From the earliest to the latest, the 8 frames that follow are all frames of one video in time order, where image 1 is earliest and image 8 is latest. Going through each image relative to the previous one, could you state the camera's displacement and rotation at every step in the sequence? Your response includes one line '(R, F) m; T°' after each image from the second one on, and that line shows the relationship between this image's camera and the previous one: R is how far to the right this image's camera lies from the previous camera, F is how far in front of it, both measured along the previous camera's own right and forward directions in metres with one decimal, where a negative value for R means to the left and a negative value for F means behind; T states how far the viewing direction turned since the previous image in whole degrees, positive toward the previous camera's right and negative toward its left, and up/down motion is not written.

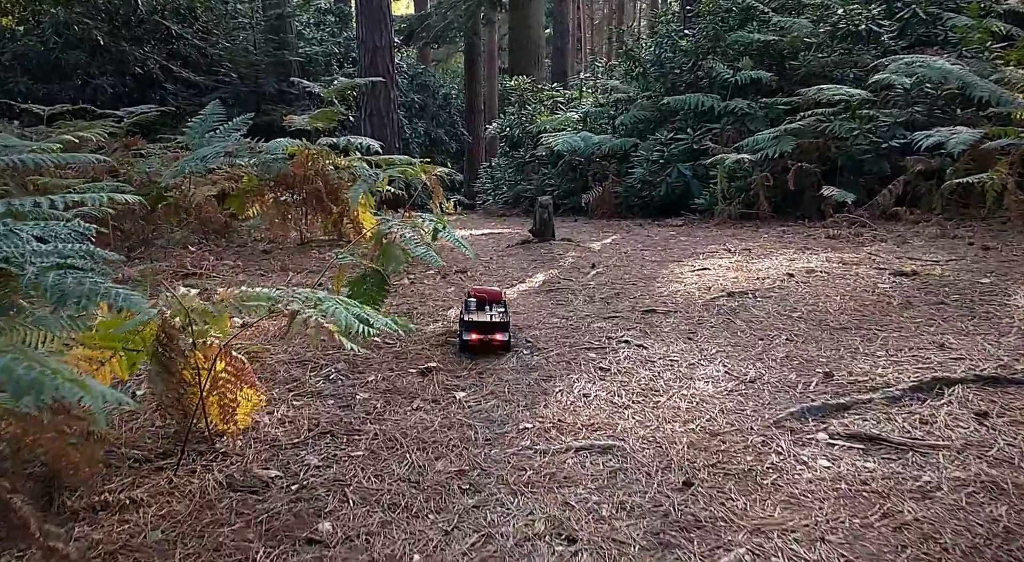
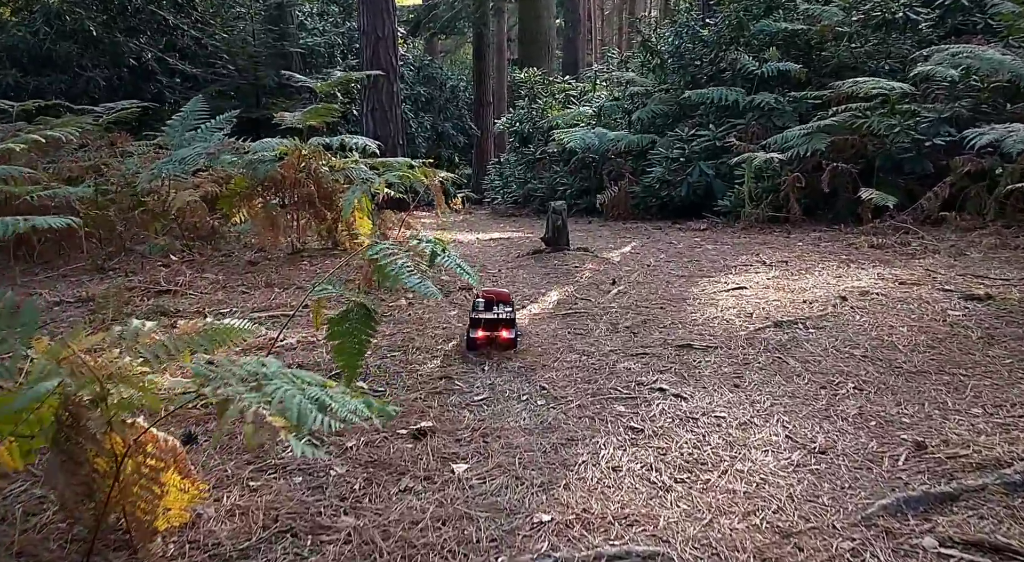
(0.0, +0.6) m; -1°
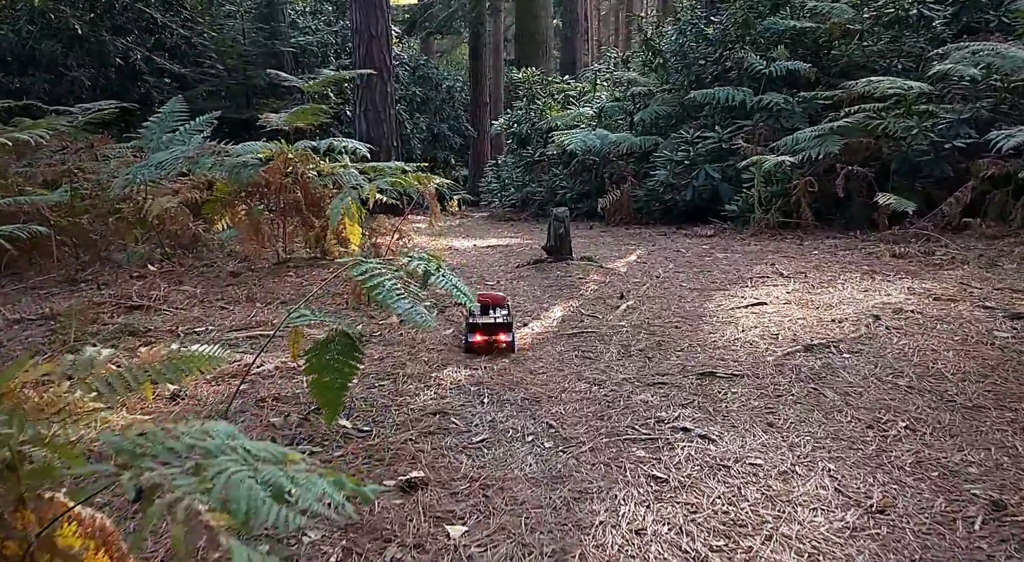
(0.0, +0.3) m; 0°
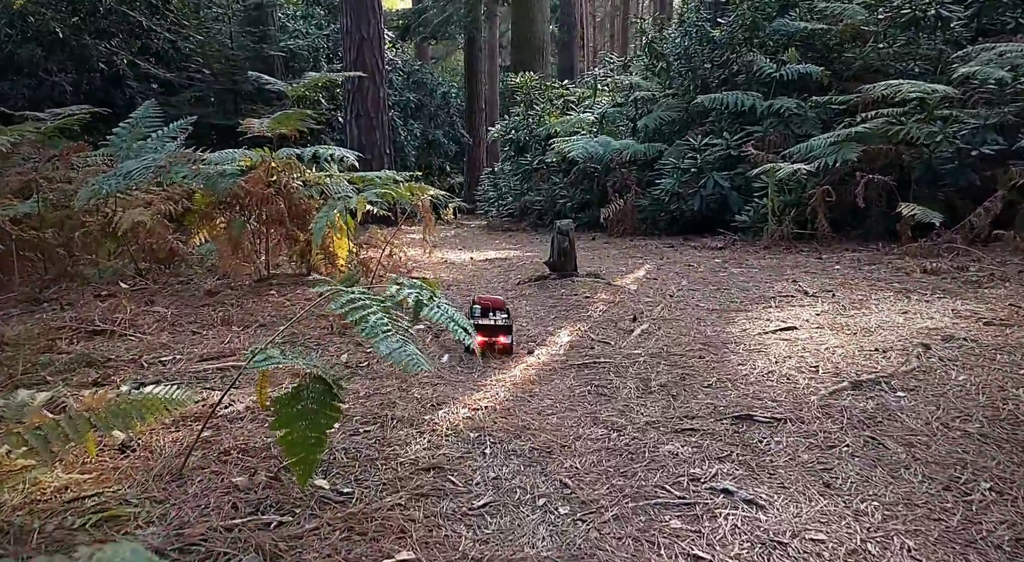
(0.0, +0.4) m; 0°
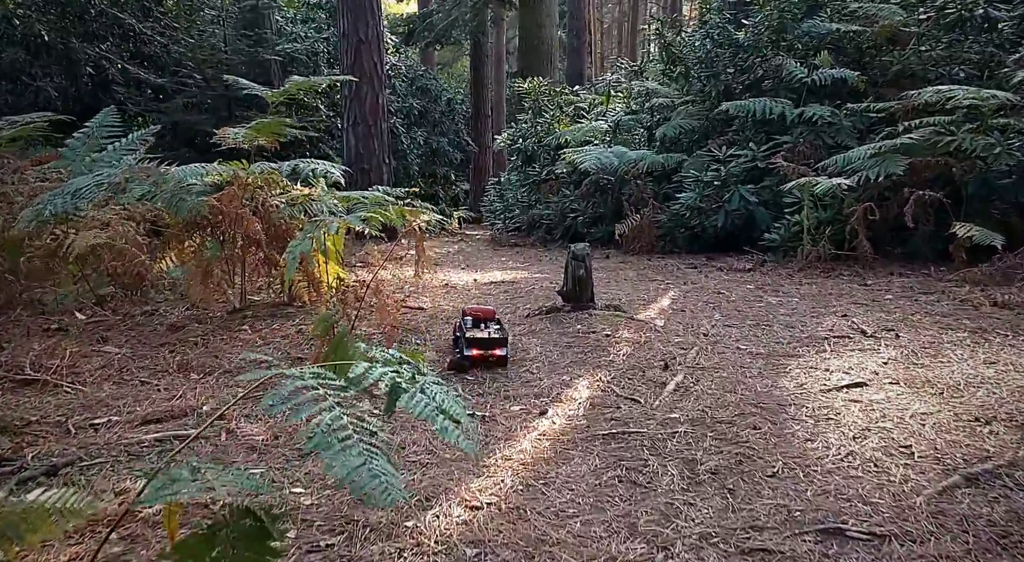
(0.0, +0.6) m; 0°
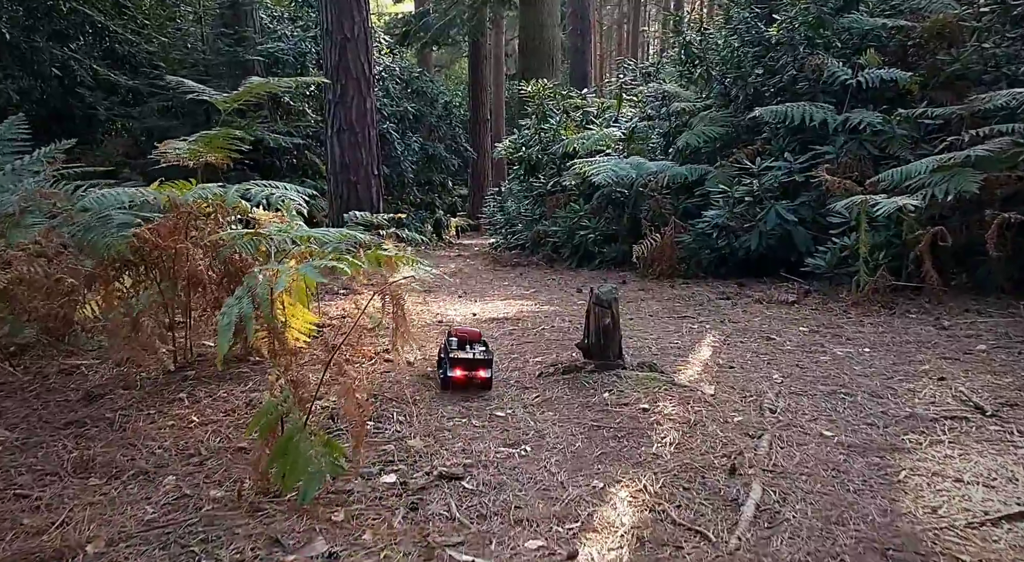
(0.0, +0.9) m; 0°
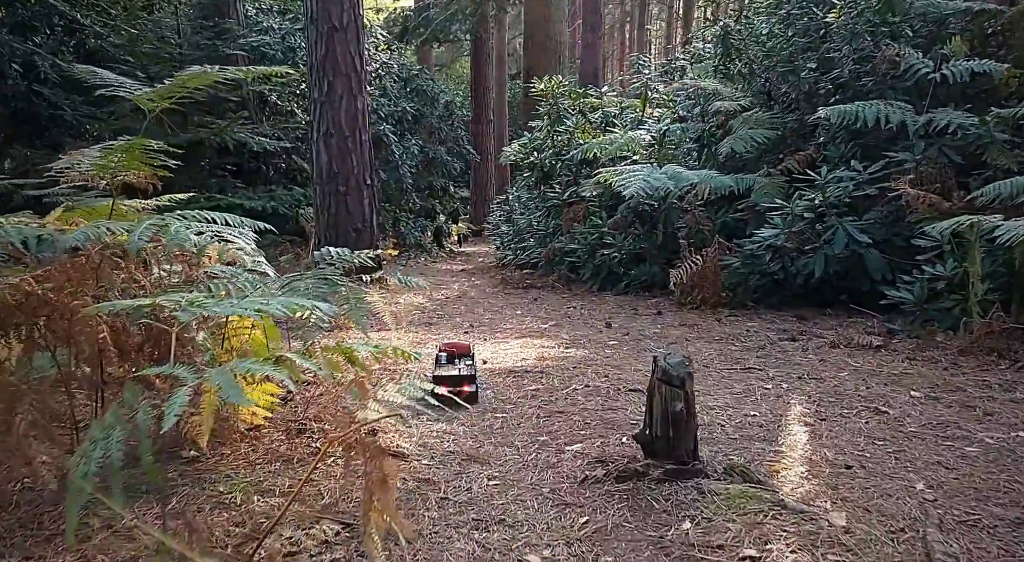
(-0.1, +1.1) m; 0°
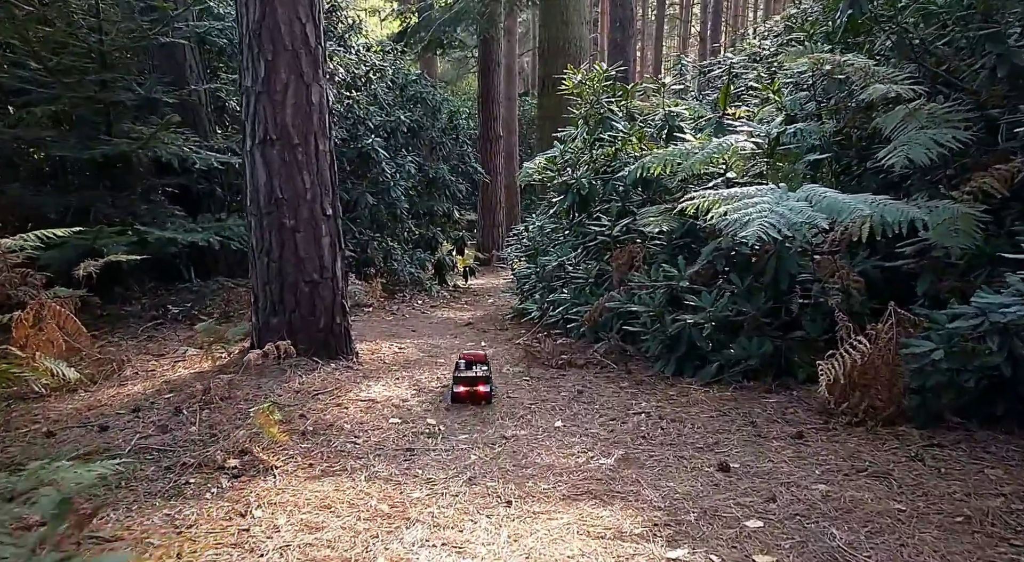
(-0.1, +2.4) m; 0°
